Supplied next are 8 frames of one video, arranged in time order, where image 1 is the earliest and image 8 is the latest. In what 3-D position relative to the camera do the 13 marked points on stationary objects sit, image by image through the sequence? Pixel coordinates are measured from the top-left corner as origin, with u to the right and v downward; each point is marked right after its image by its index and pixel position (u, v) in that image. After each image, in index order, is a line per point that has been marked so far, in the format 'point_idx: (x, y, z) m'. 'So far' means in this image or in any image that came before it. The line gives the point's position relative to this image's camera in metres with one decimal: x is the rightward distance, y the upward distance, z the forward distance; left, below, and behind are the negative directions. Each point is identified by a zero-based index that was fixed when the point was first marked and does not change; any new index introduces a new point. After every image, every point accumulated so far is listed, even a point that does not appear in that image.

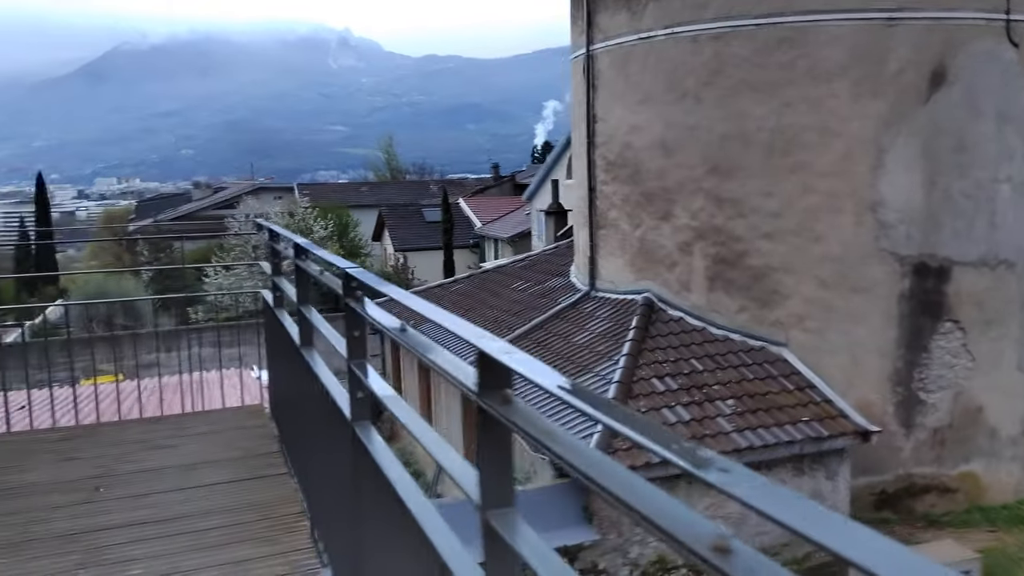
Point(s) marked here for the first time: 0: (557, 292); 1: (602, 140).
0: (+0.5, -0.1, +9.9) m
1: (+1.0, +1.6, +9.0) m
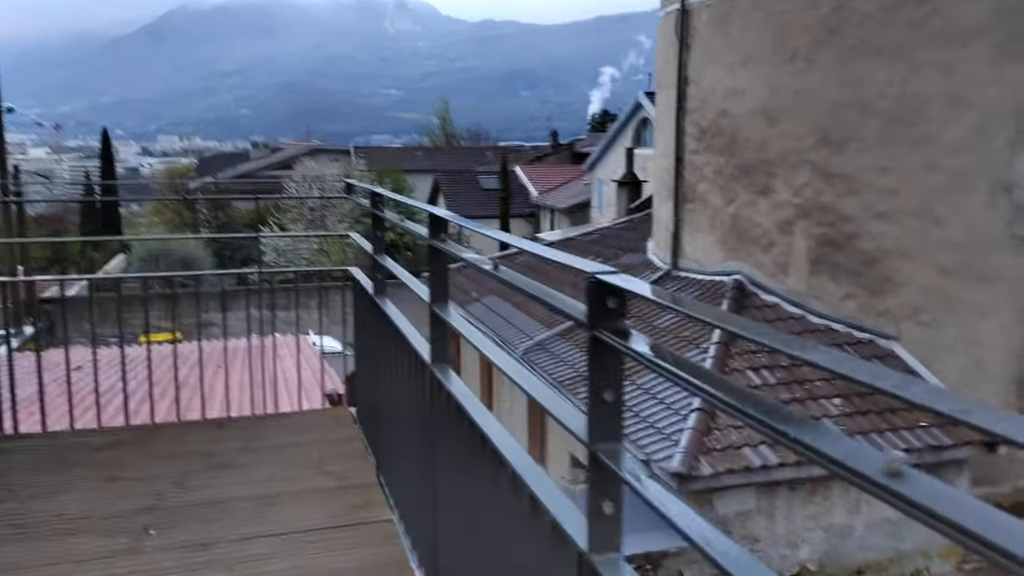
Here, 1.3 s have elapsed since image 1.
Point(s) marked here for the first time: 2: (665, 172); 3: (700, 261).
0: (+1.4, +0.2, +9.2) m
1: (+1.9, +1.8, +8.2) m
2: (+1.7, +1.3, +8.8) m
3: (+1.9, +0.3, +8.2) m
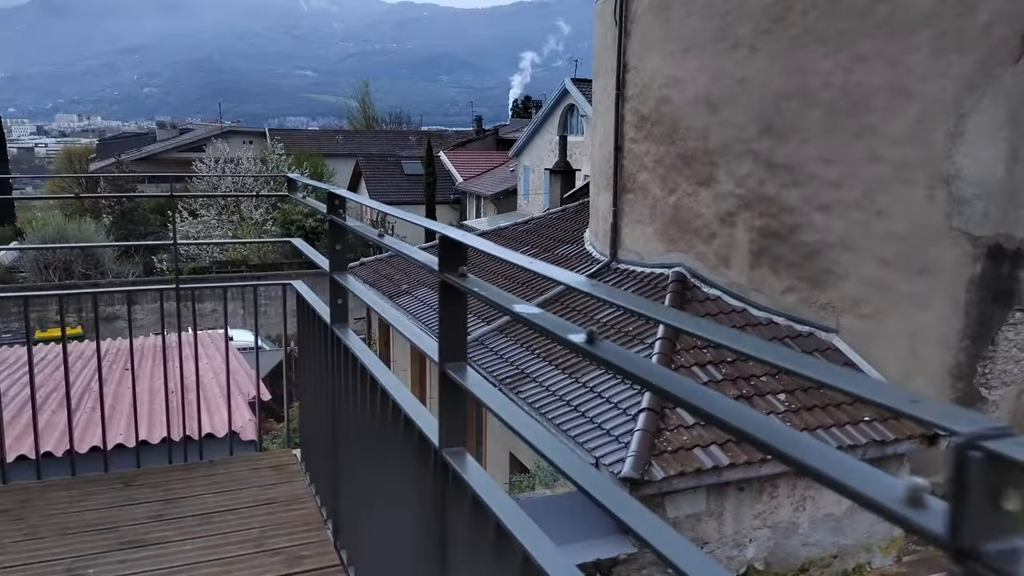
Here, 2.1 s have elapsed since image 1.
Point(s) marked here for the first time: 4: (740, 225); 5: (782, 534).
0: (+0.6, +0.3, +9.0) m
1: (+1.2, +1.9, +8.0) m
2: (+1.0, +1.4, +8.6) m
3: (+1.3, +0.3, +8.1) m
4: (+2.0, +0.5, +7.0) m
5: (+1.9, -1.8, +5.9) m
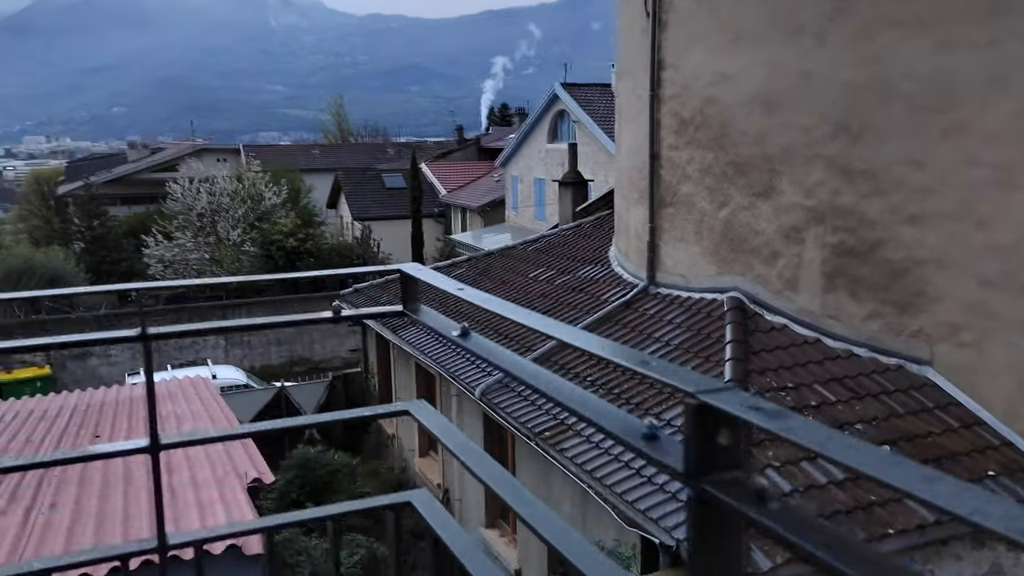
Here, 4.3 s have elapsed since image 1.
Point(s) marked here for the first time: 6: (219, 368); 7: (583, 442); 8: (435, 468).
0: (+0.8, 0.0, +8.0) m
1: (+1.4, +1.7, +7.0) m
2: (+1.2, +1.1, +7.6) m
3: (+1.5, +0.1, +7.1) m
4: (+2.2, +0.3, +6.1) m
5: (+2.3, -1.9, +4.9) m
6: (-5.1, -1.4, +14.2) m
7: (+0.5, -1.1, +5.7) m
8: (-0.8, -2.0, +9.1) m
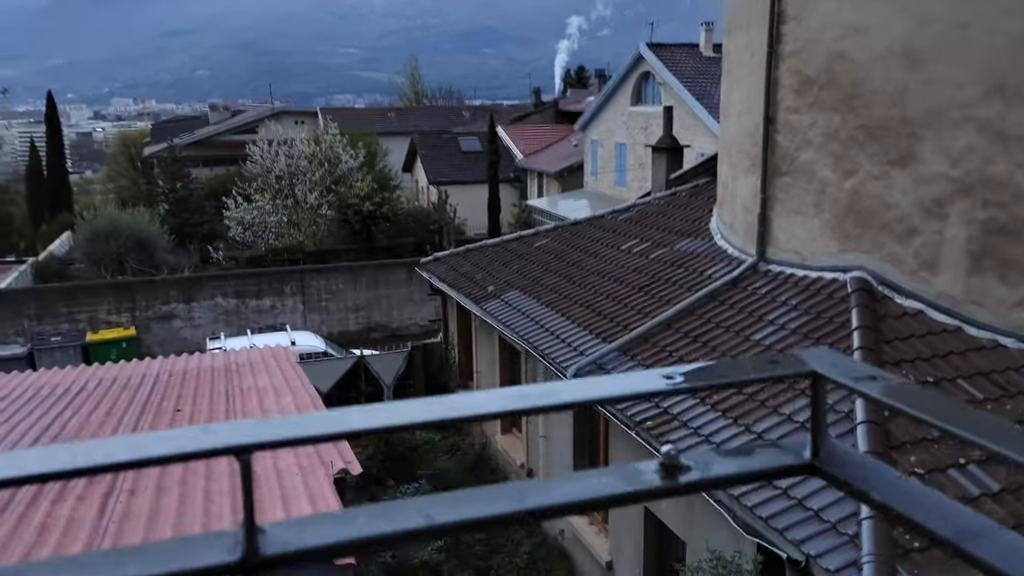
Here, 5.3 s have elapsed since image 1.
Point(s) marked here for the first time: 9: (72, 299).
0: (+1.7, +0.2, +7.4) m
1: (+2.2, +1.9, +6.4) m
2: (+2.0, +1.3, +6.9) m
3: (+2.3, +0.3, +6.4) m
4: (+2.9, +0.5, +5.4) m
5: (+2.8, -1.9, +4.3) m
6: (-3.7, -0.8, +14.2) m
7: (+1.1, -0.9, +5.2) m
8: (+0.1, -1.7, +8.8) m
9: (-8.9, -0.2, +16.5) m
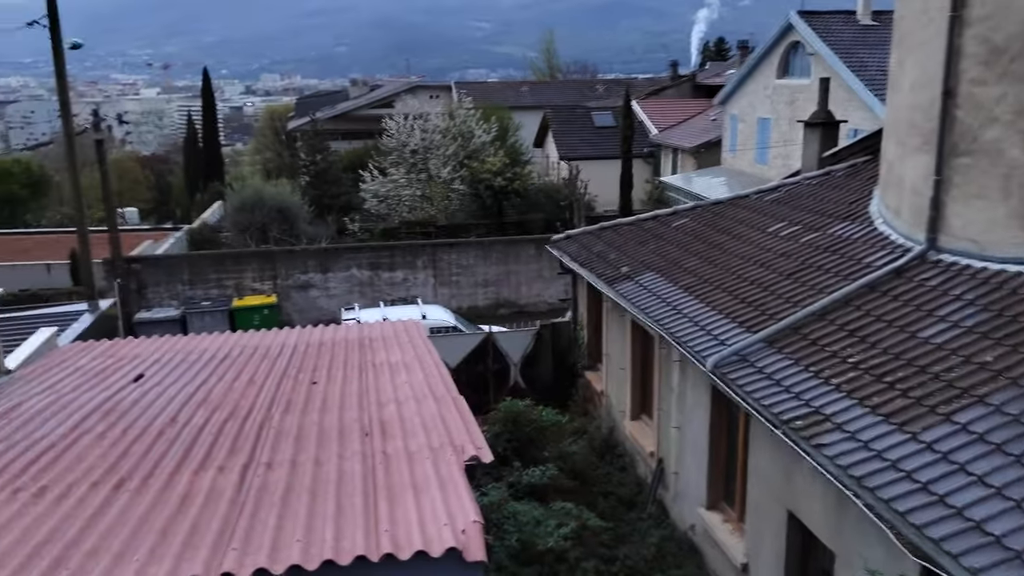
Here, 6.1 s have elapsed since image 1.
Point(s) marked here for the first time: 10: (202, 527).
0: (+2.8, +0.3, +6.8) m
1: (+3.2, +1.9, +5.7) m
2: (+3.1, +1.4, +6.3) m
3: (+3.3, +0.3, +5.8) m
4: (+3.7, +0.5, +4.6) m
5: (+3.4, -1.9, +3.6) m
6: (-1.5, -0.3, +14.4) m
7: (+1.9, -0.9, +4.8) m
8: (+1.4, -1.5, +8.5) m
9: (-6.2, +0.5, +17.4) m
10: (-1.5, -1.2, +4.0) m
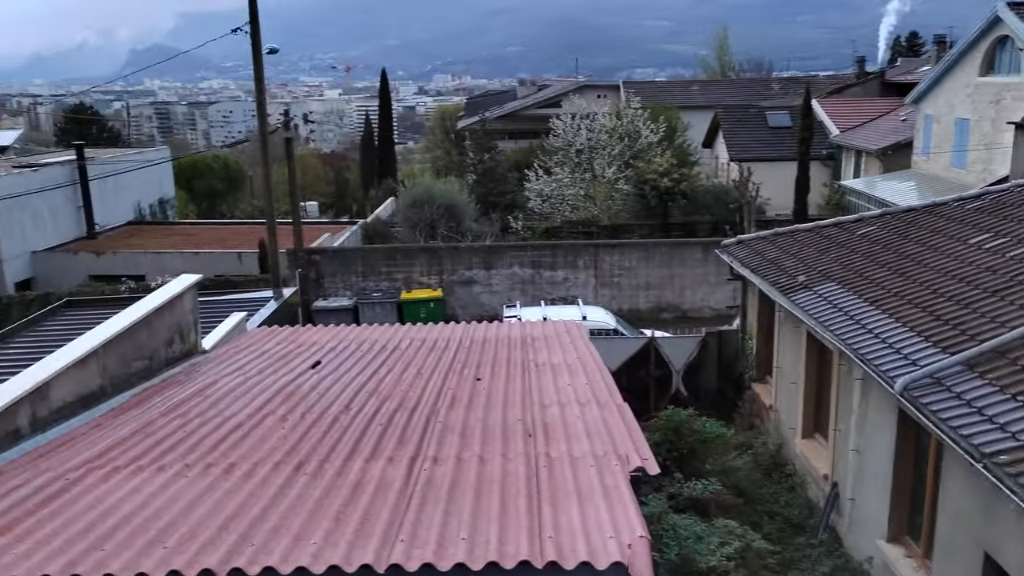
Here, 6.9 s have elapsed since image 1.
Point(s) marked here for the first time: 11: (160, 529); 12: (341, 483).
0: (+4.2, +0.2, +6.0) m
1: (+4.4, +1.7, +4.8) m
2: (+4.4, +1.2, +5.5) m
3: (+4.4, +0.2, +5.0) m
4: (+4.6, +0.3, +3.7) m
5: (+4.0, -2.1, +2.8) m
6: (+1.4, -0.4, +14.3) m
7: (+2.8, -1.0, +4.2) m
8: (+3.0, -1.6, +8.0) m
9: (-2.7, +0.6, +18.2) m
10: (-0.7, -1.2, +4.2) m
11: (-1.7, -1.2, +4.0) m
12: (-1.0, -1.1, +4.6) m
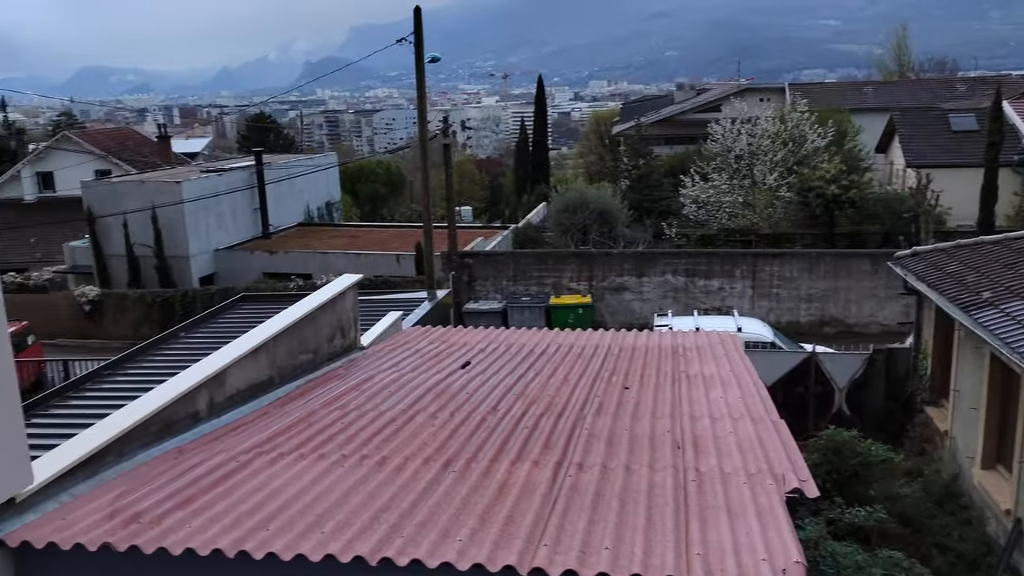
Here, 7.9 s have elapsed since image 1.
0: (+5.2, 0.0, +5.1) m
1: (+5.2, +1.6, +3.9) m
2: (+5.4, +1.1, +4.5) m
3: (+5.2, 0.0, +4.0) m
4: (+5.2, +0.1, +2.8) m
5: (+4.4, -2.2, +2.0) m
6: (+3.9, -0.5, +13.8) m
7: (+3.5, -1.1, +3.6) m
8: (+4.4, -1.8, +7.3) m
9: (+0.7, +0.5, +18.3) m
10: (0.0, -1.2, +4.2) m
11: (-1.0, -1.2, +4.2) m
12: (-0.1, -1.1, +4.6) m
